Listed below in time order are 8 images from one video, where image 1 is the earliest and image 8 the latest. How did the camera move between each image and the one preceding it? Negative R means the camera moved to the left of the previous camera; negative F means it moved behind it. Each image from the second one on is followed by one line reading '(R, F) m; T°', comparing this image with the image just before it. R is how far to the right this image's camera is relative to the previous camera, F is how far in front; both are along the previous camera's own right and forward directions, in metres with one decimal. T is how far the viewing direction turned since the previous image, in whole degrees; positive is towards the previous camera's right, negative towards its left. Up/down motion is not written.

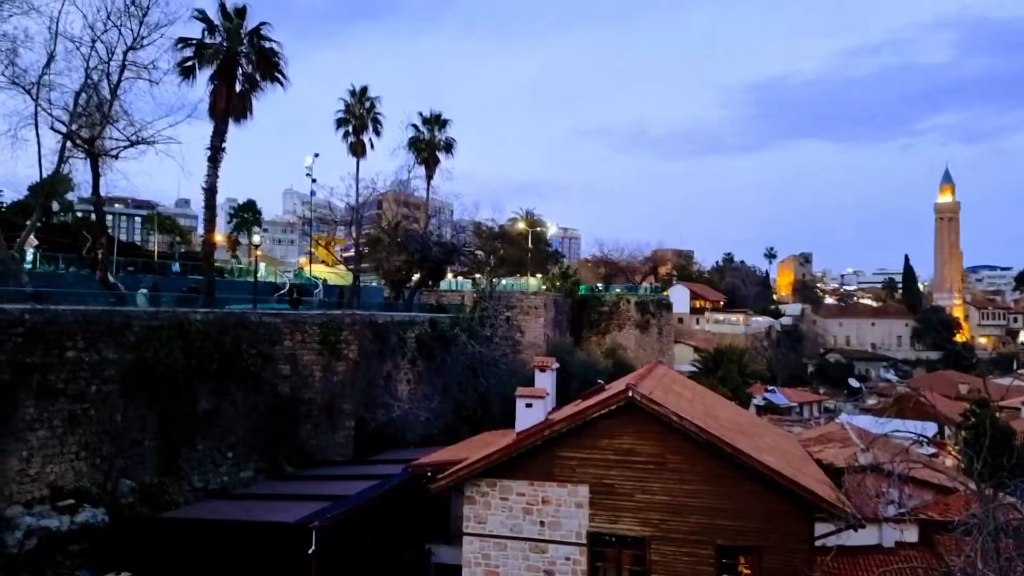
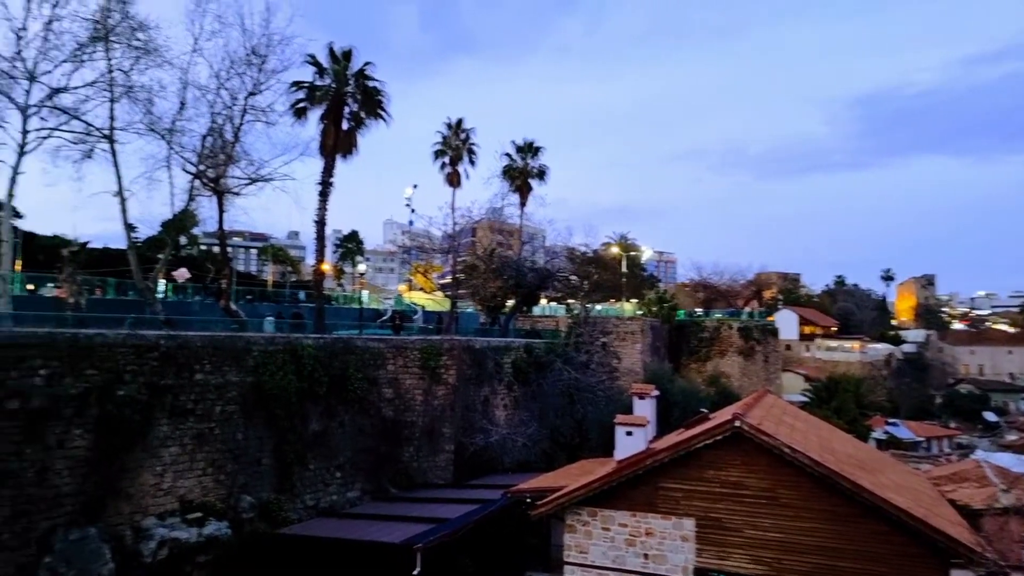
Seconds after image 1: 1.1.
(-0.2, -0.1) m; -8°
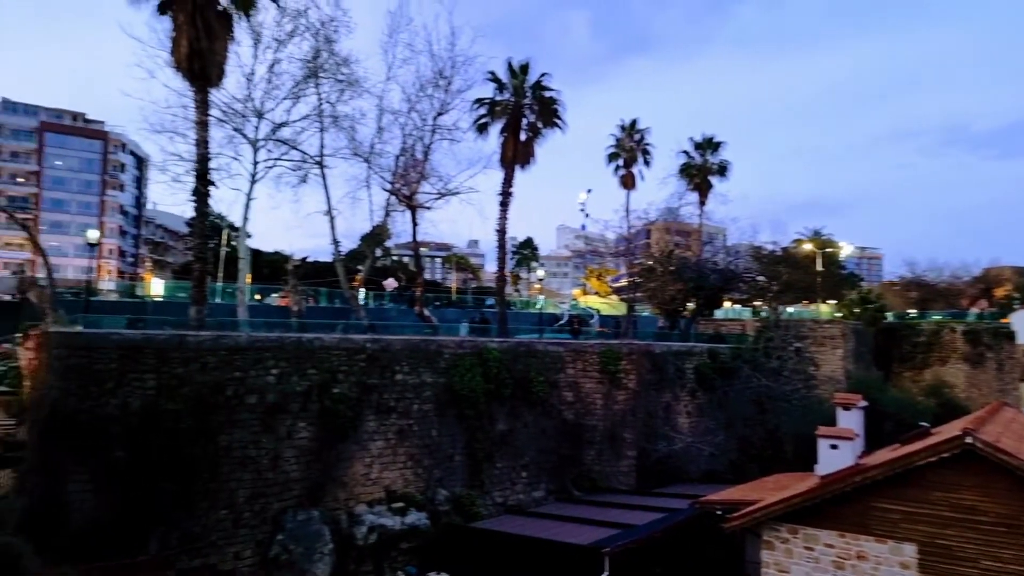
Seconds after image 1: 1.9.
(-0.2, -0.1) m; -15°
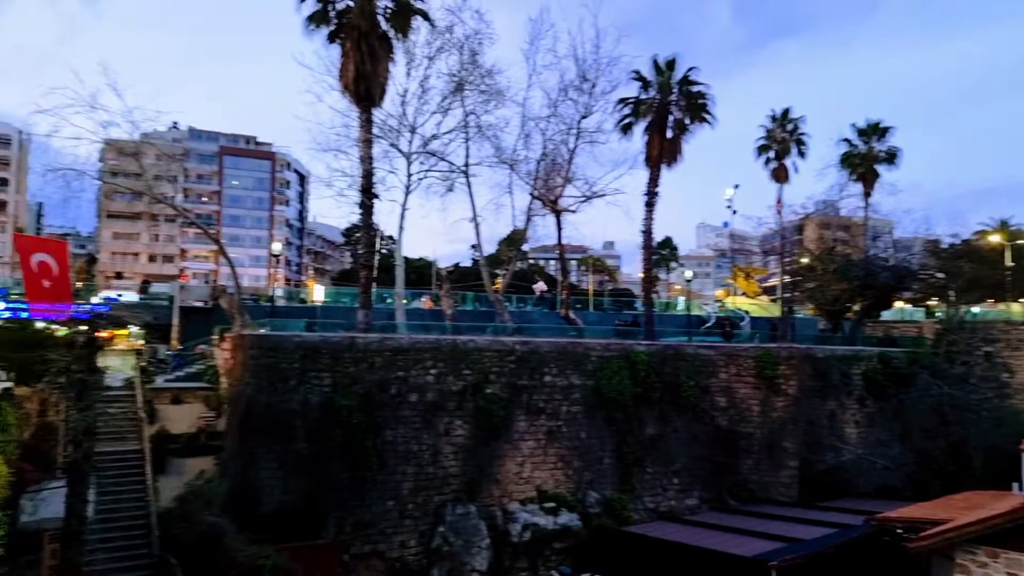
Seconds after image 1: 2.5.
(-0.4, -0.1) m; -12°
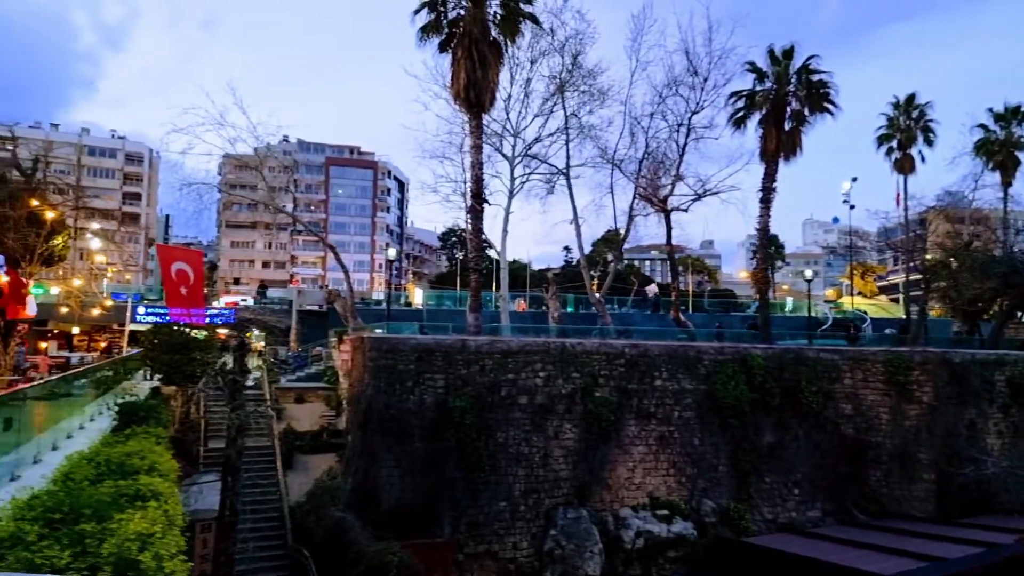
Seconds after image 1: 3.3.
(-0.5, 0.0) m; -8°
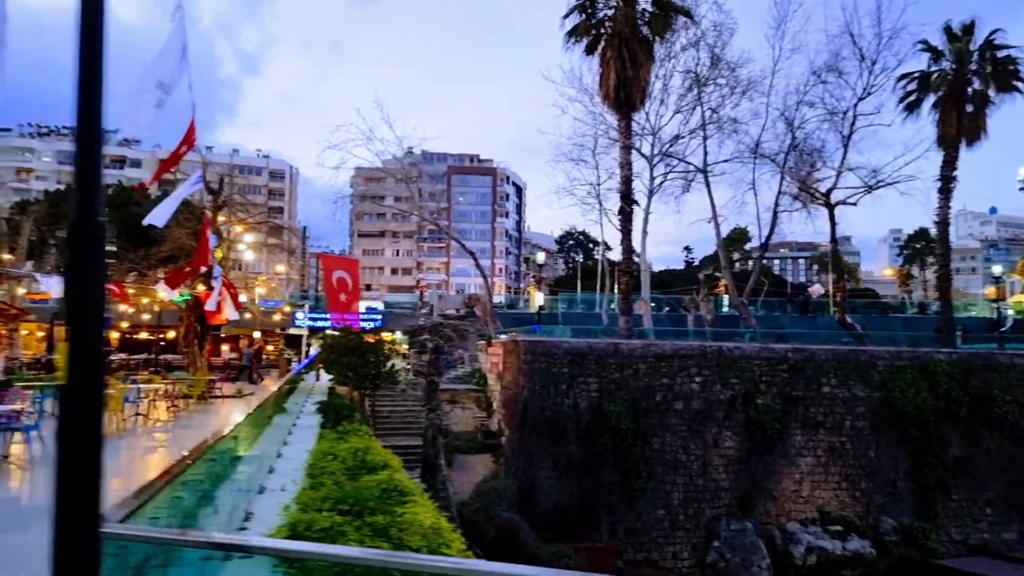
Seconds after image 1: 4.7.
(-1.2, 0.0) m; -9°
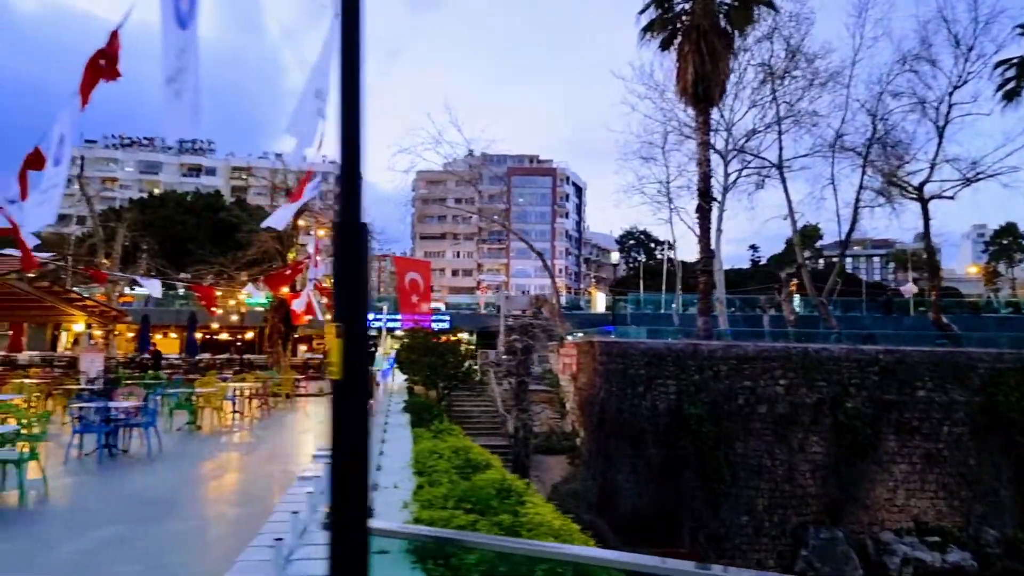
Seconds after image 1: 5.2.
(-0.6, +0.1) m; -5°
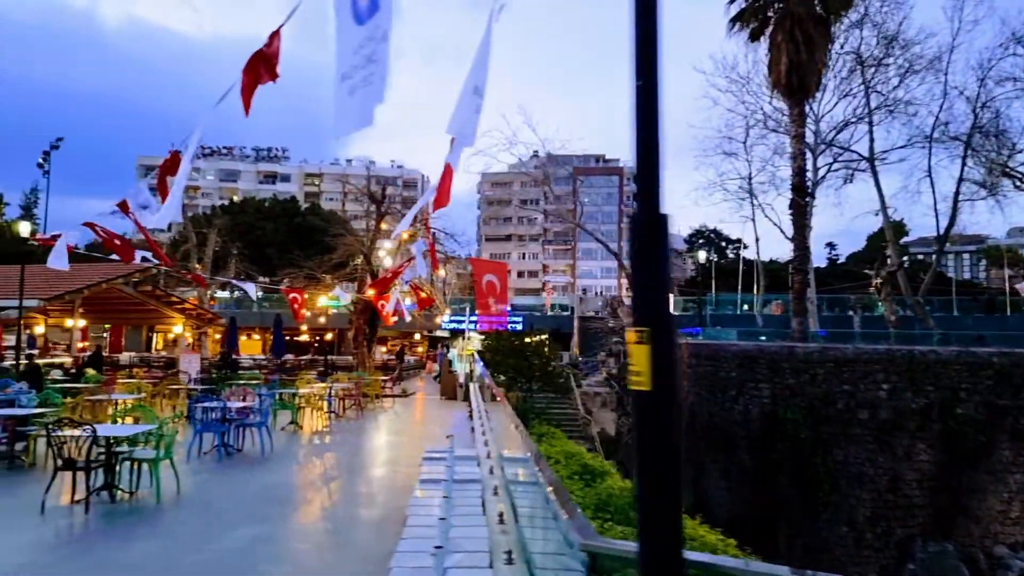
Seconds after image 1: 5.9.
(-0.6, +0.2) m; -5°
